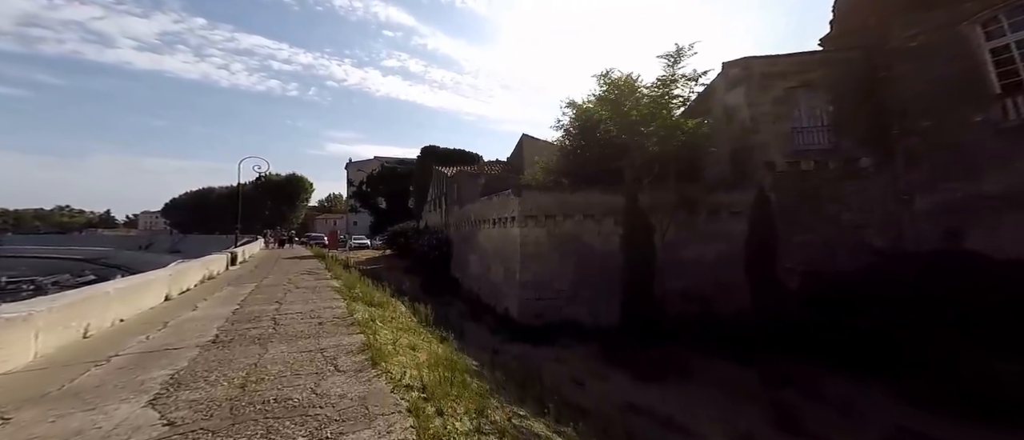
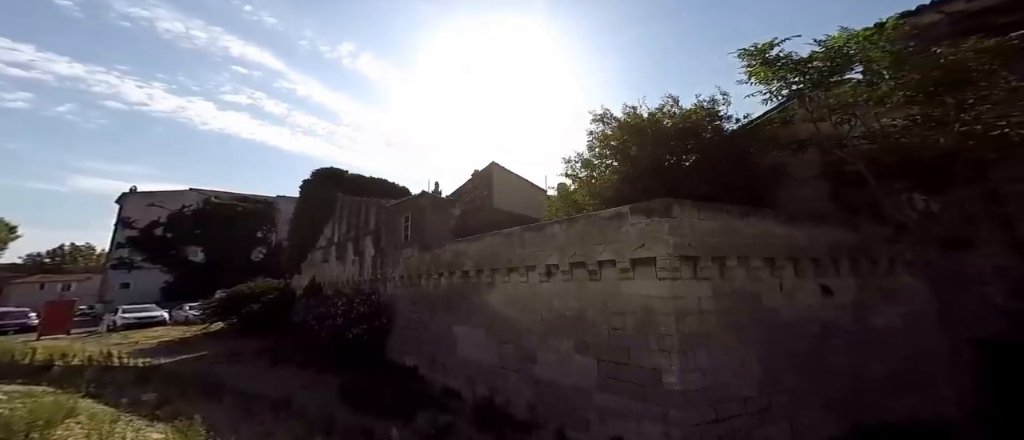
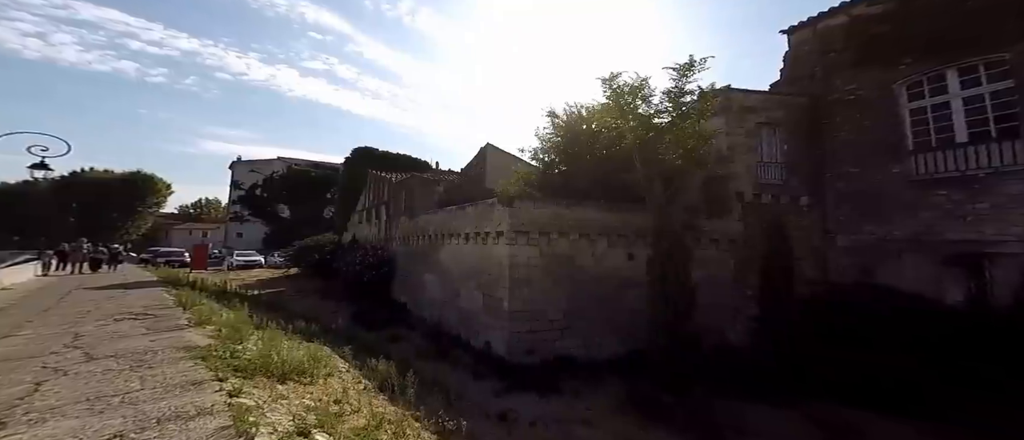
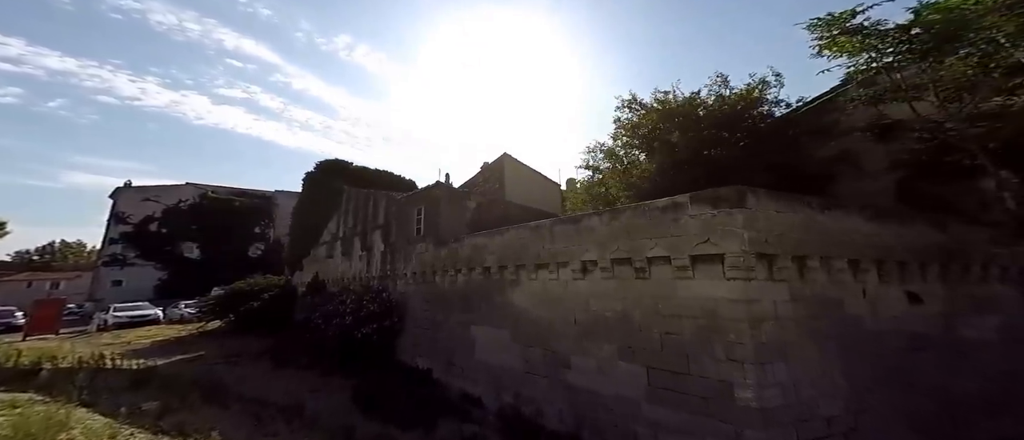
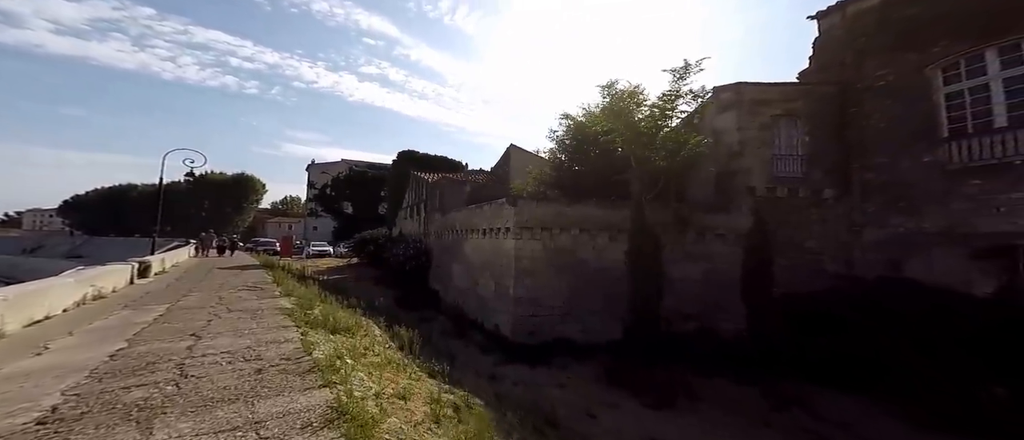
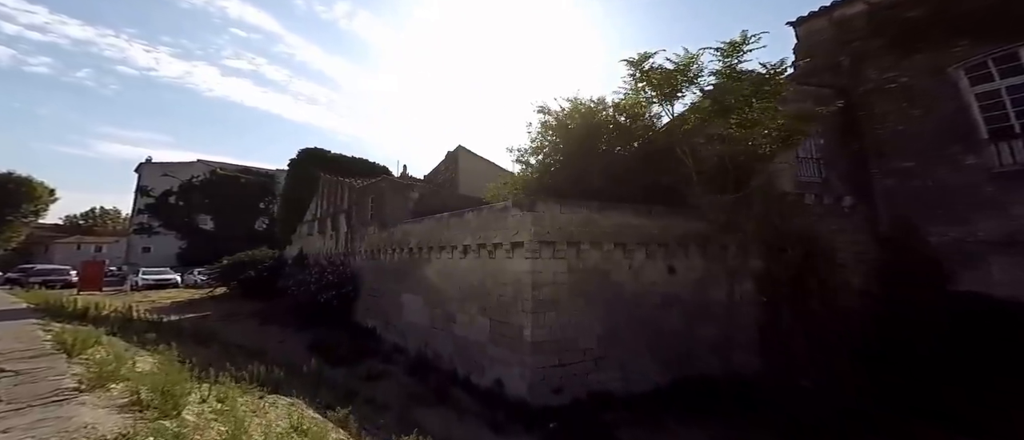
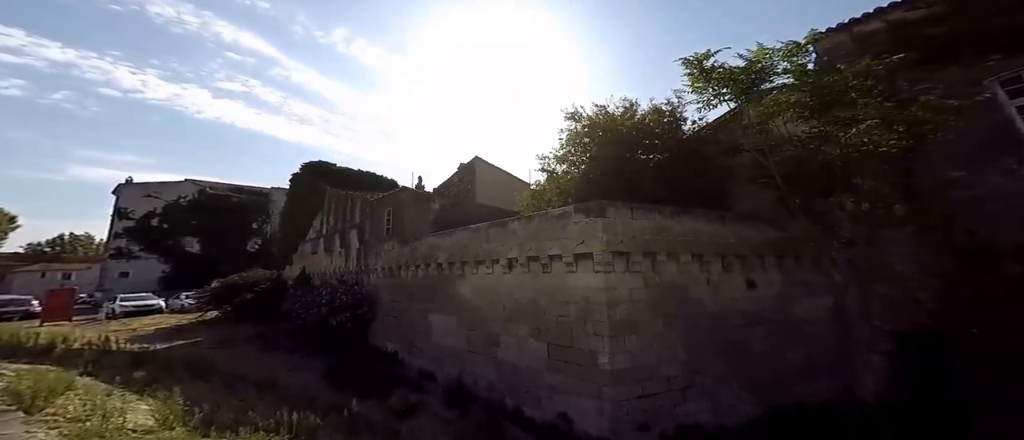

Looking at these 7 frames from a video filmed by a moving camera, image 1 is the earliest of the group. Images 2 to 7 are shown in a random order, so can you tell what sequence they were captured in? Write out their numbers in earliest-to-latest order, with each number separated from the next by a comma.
5, 3, 6, 7, 2, 4
